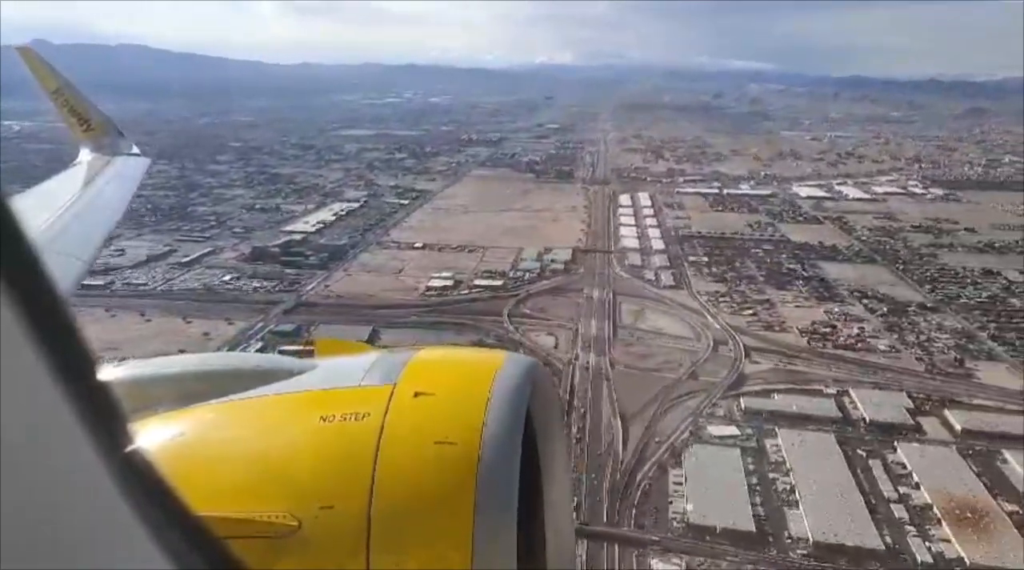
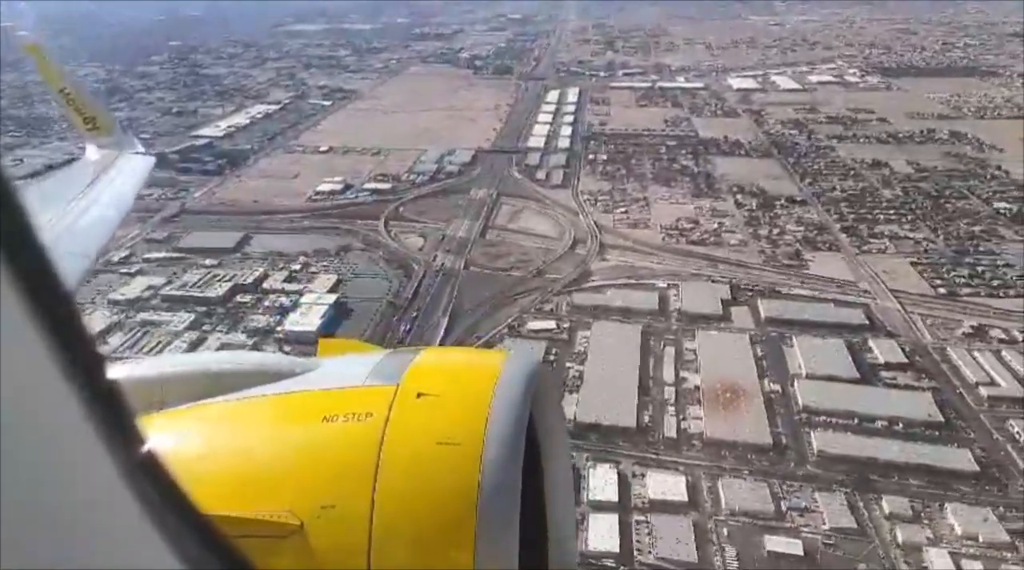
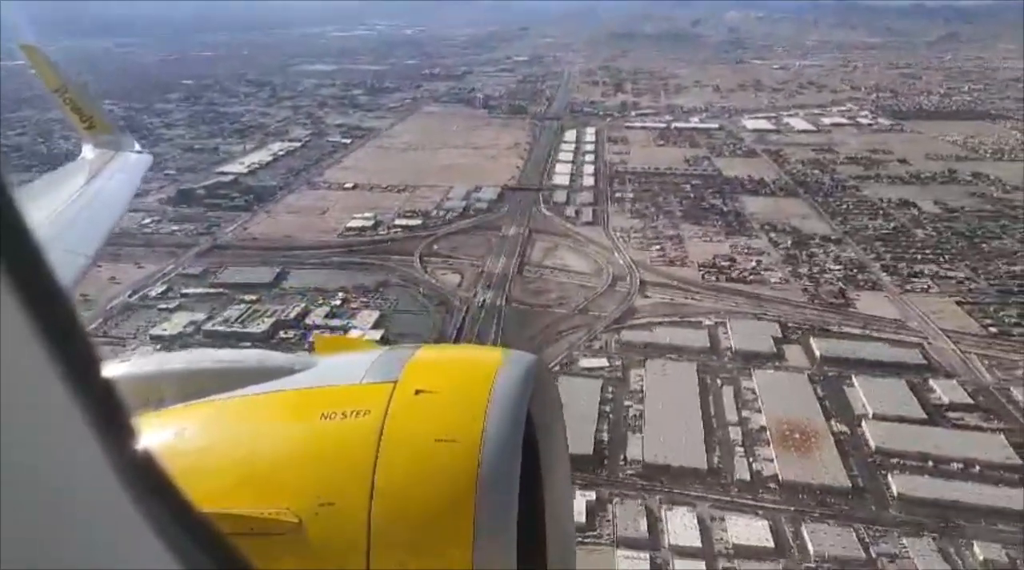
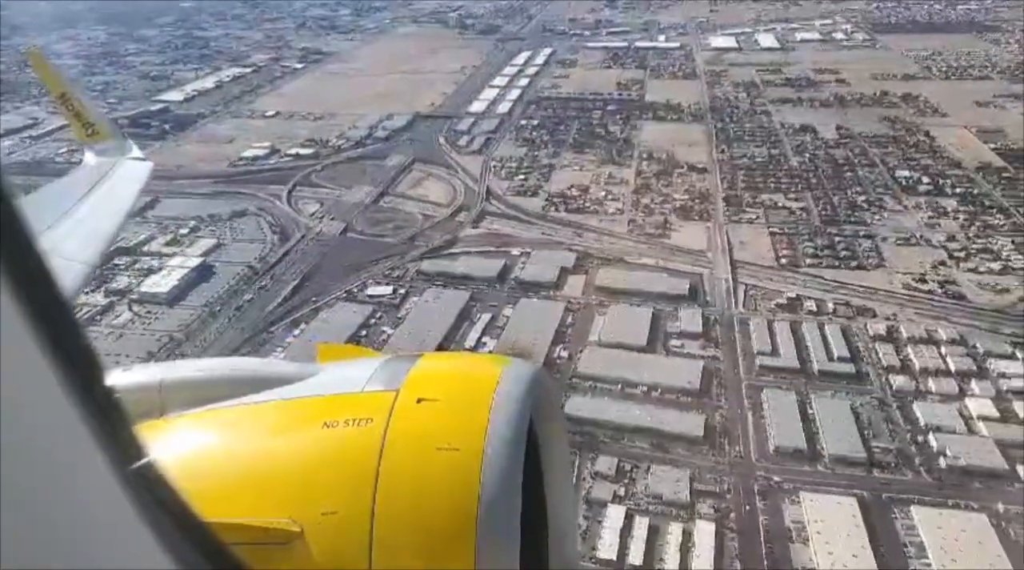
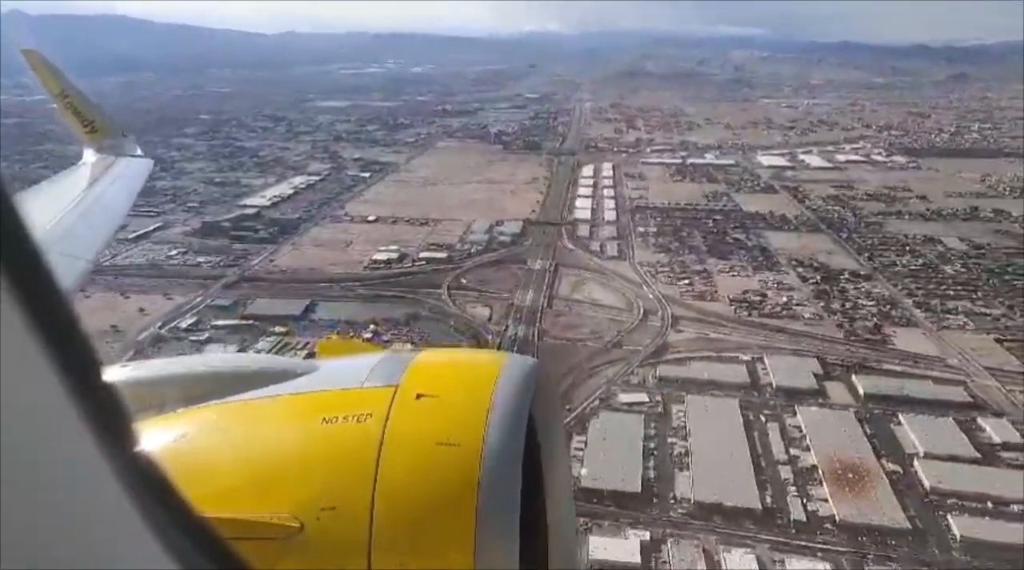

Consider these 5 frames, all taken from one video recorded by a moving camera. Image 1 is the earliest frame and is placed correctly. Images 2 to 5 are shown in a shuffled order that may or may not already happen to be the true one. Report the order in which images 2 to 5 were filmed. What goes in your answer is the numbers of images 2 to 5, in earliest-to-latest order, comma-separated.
5, 3, 2, 4
